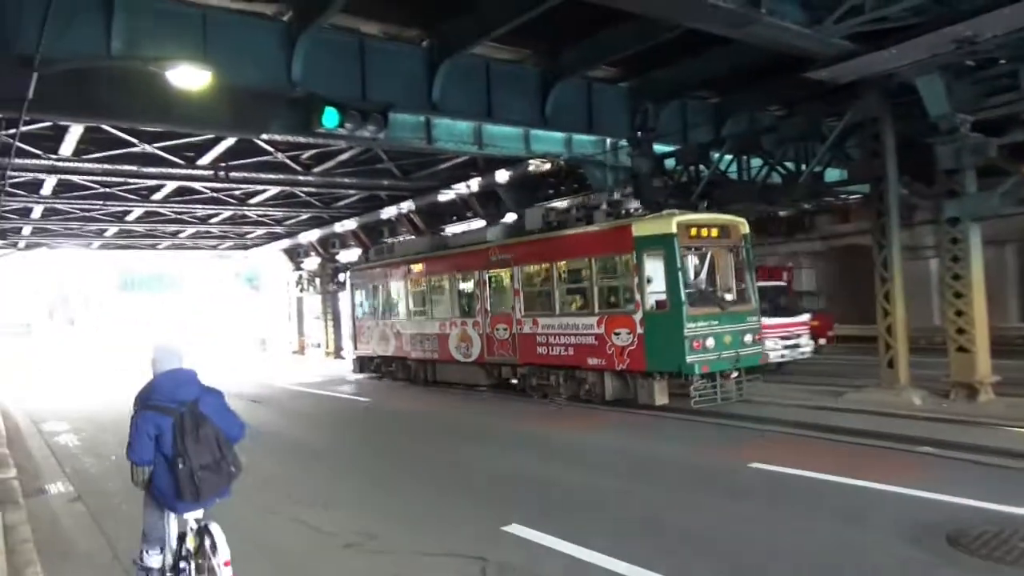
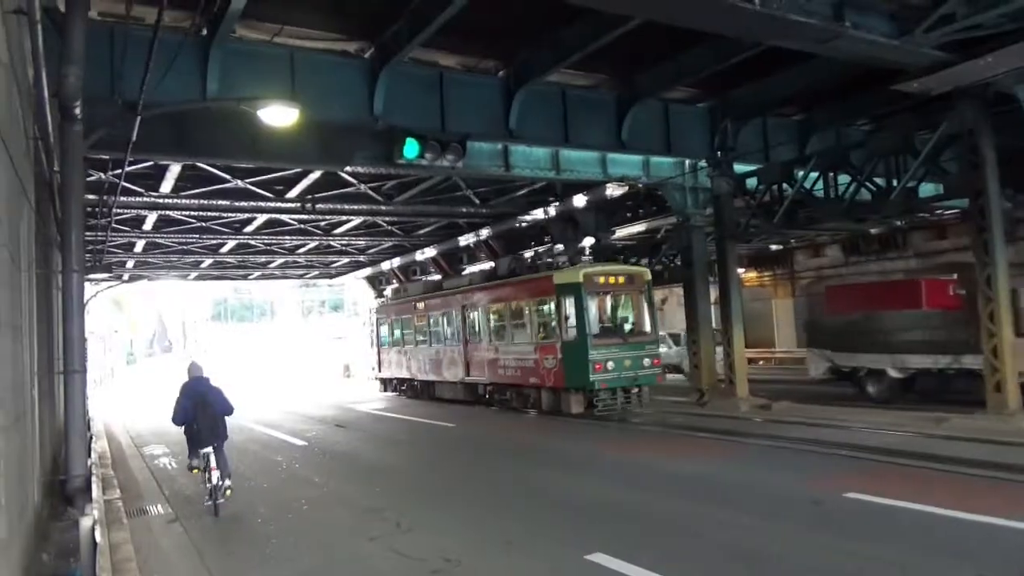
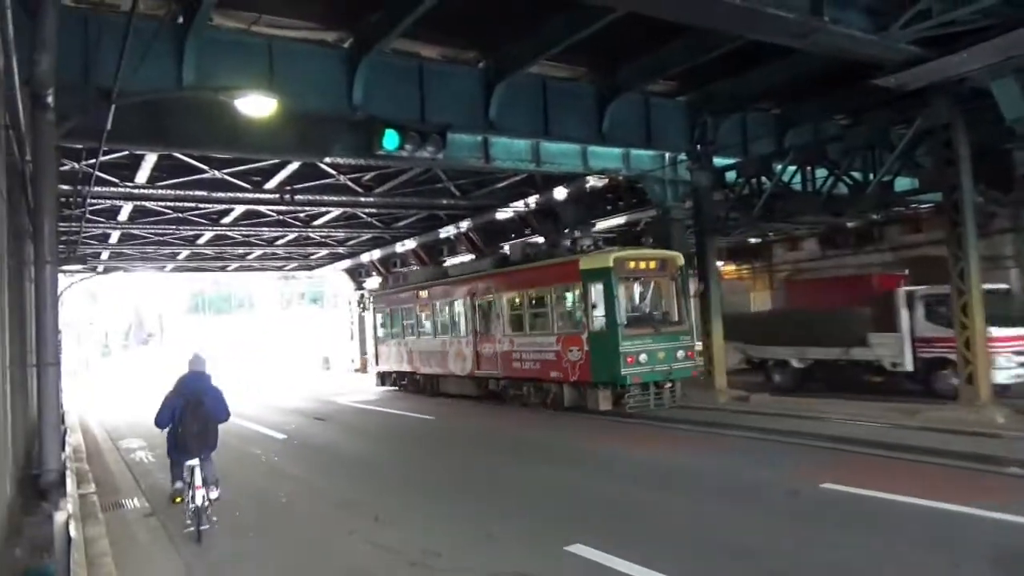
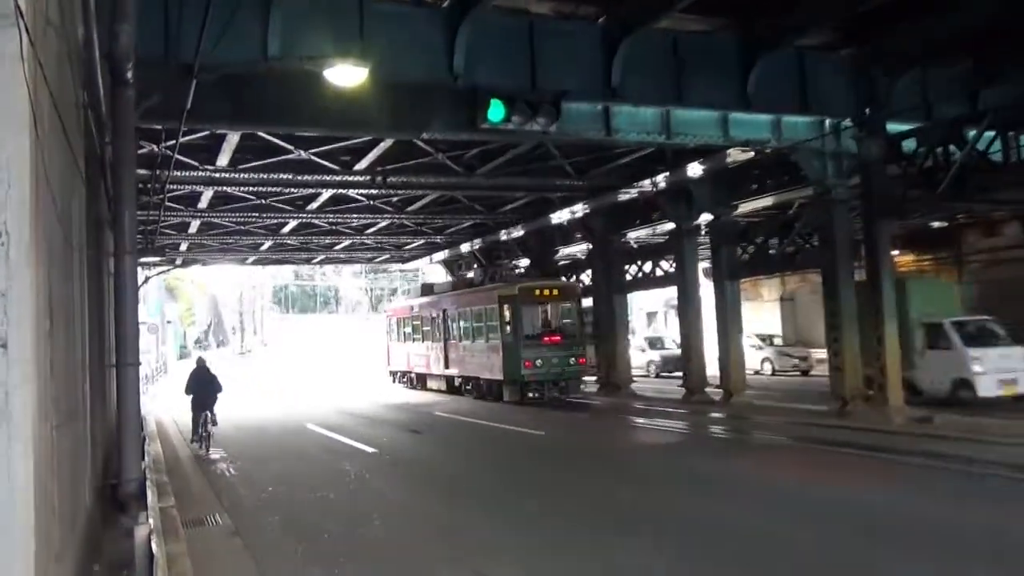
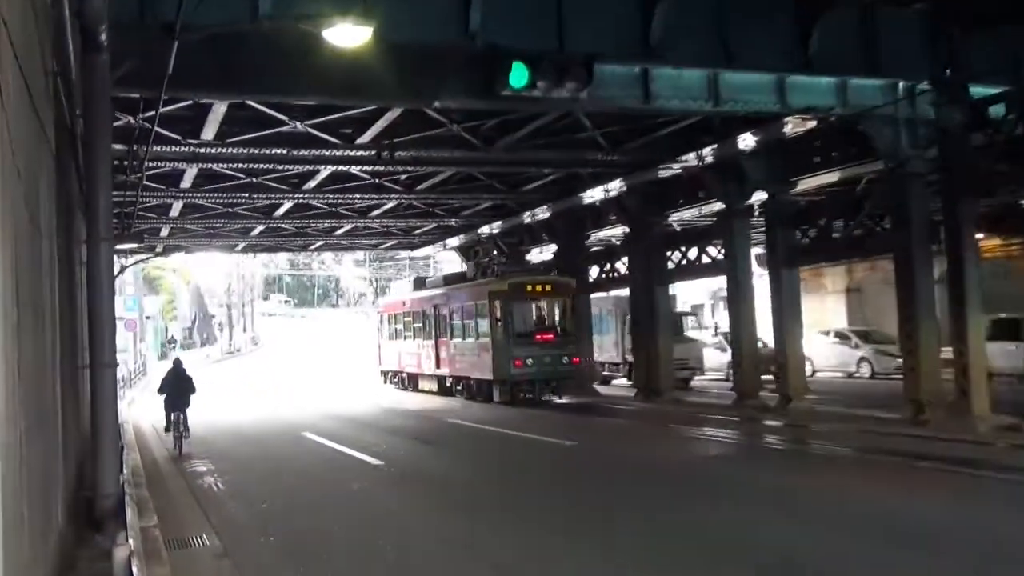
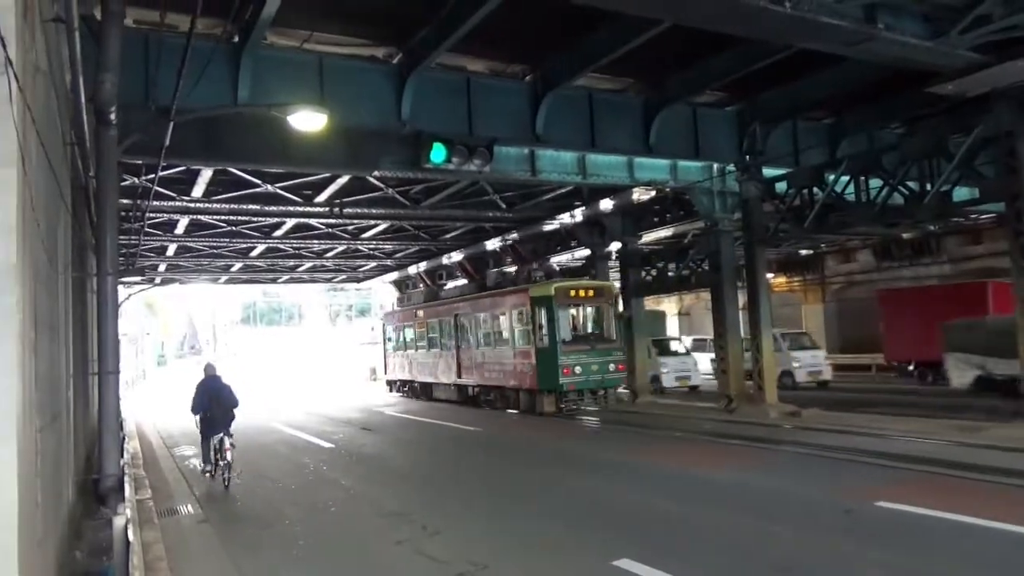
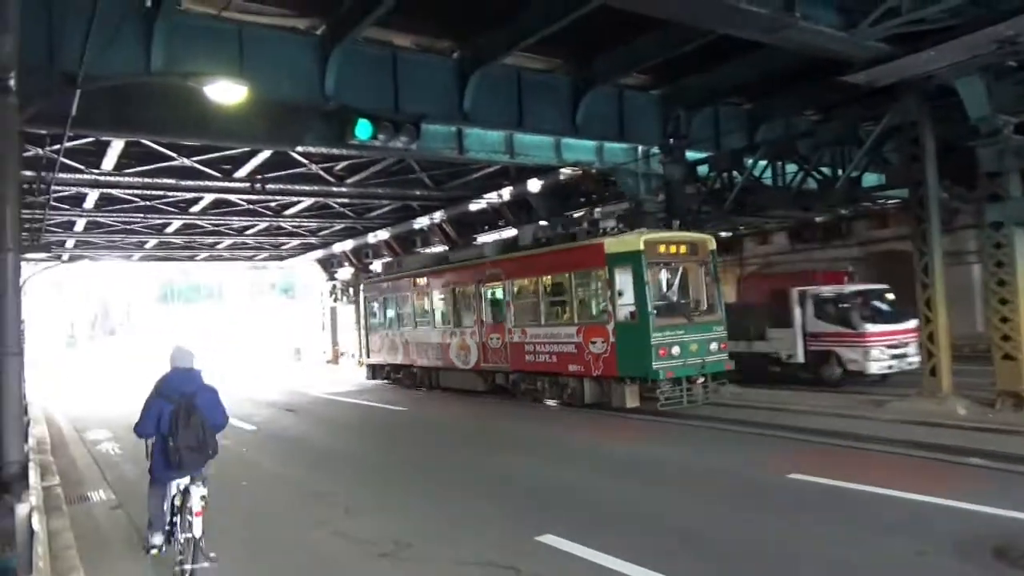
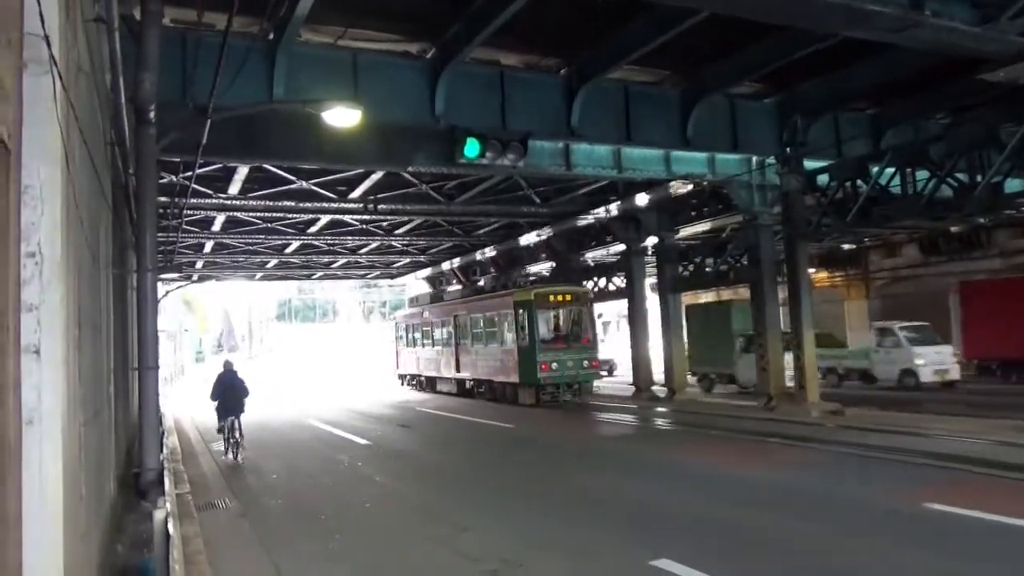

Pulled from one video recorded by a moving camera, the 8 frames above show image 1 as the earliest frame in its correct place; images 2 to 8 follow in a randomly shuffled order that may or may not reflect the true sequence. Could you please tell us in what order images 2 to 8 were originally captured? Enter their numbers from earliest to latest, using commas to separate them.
7, 3, 2, 6, 8, 4, 5
